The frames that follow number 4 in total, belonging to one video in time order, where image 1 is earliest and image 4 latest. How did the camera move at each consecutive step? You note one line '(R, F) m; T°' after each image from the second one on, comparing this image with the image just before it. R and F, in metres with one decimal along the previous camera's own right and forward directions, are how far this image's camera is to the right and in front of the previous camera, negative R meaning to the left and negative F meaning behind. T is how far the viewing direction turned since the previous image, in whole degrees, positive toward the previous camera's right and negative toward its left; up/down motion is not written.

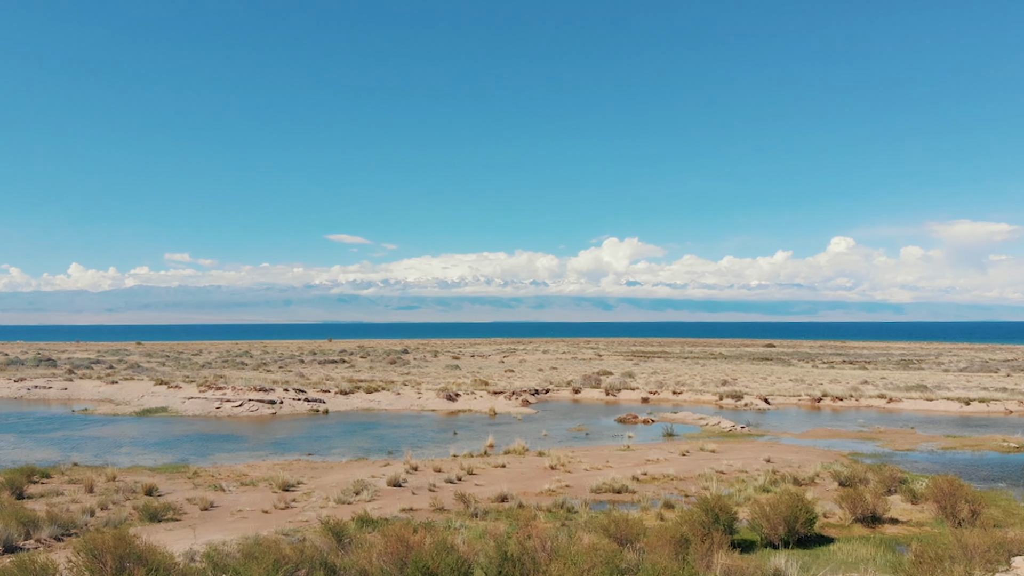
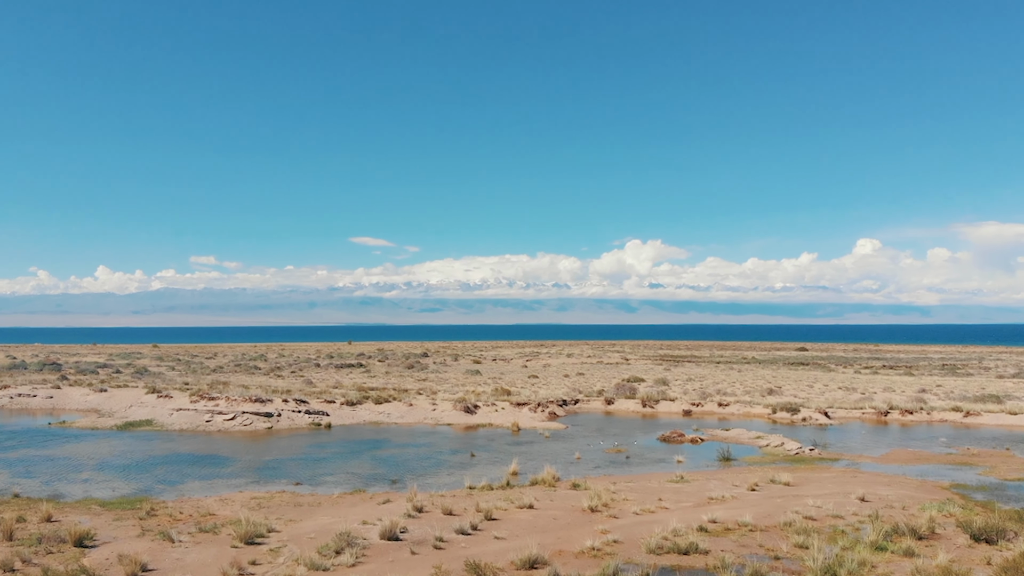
(-0.2, +4.0) m; -2°
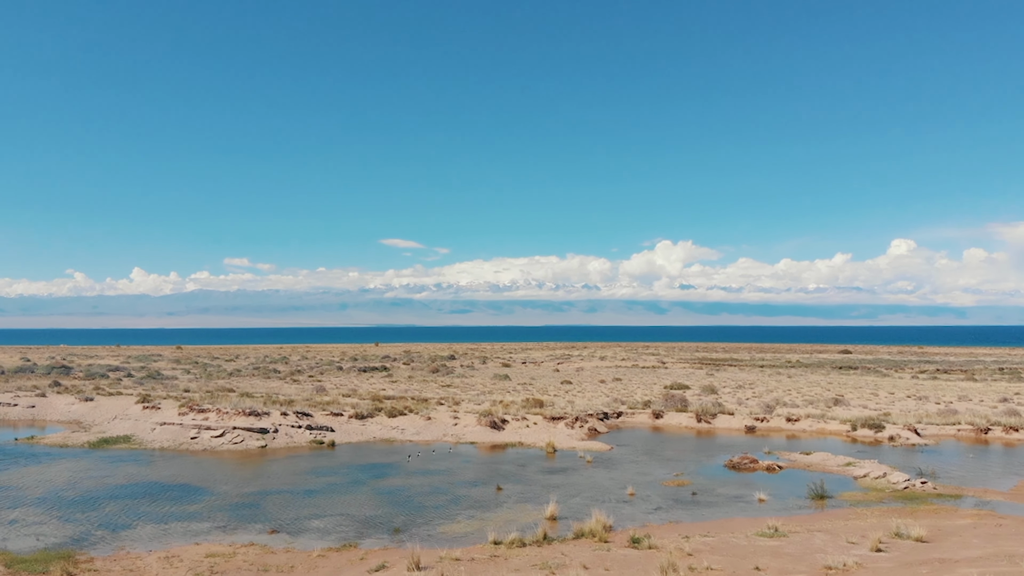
(-0.2, +4.5) m; -3°
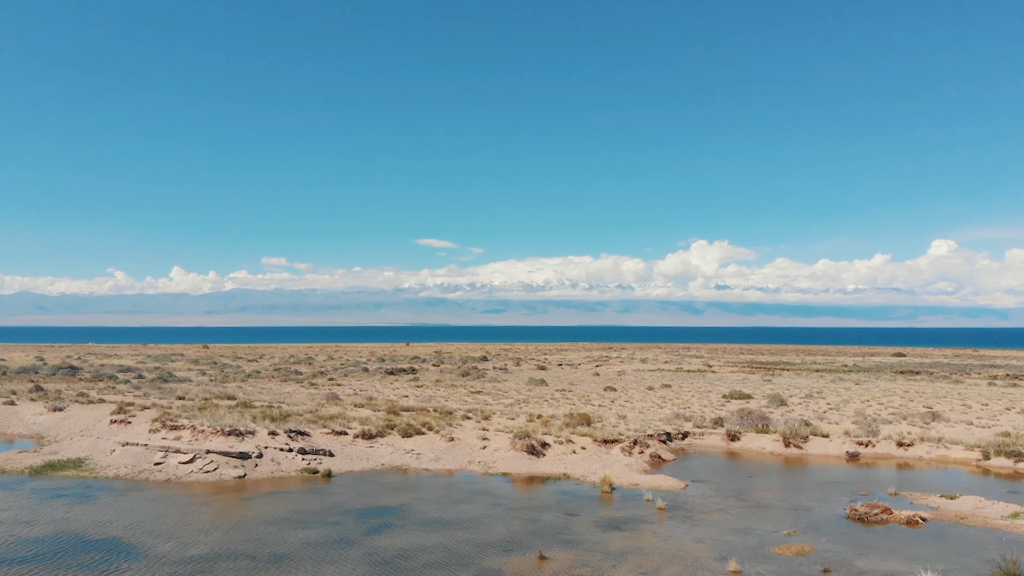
(-0.3, +5.4) m; -3°
